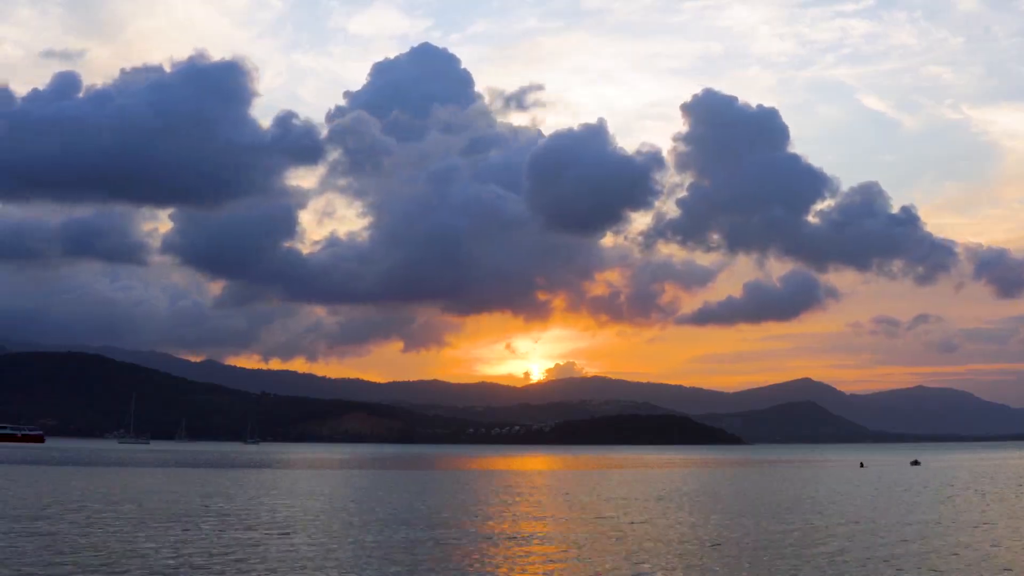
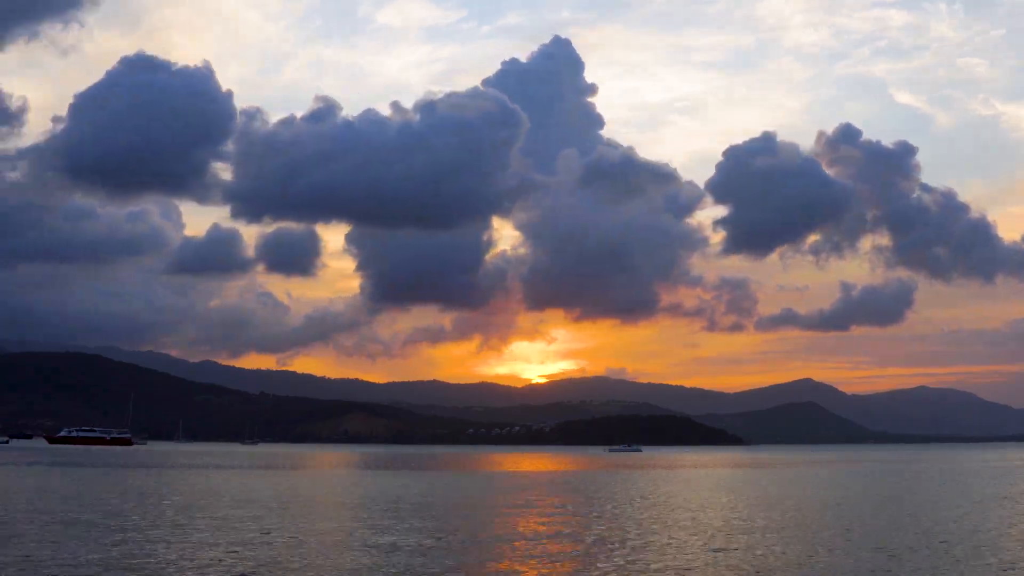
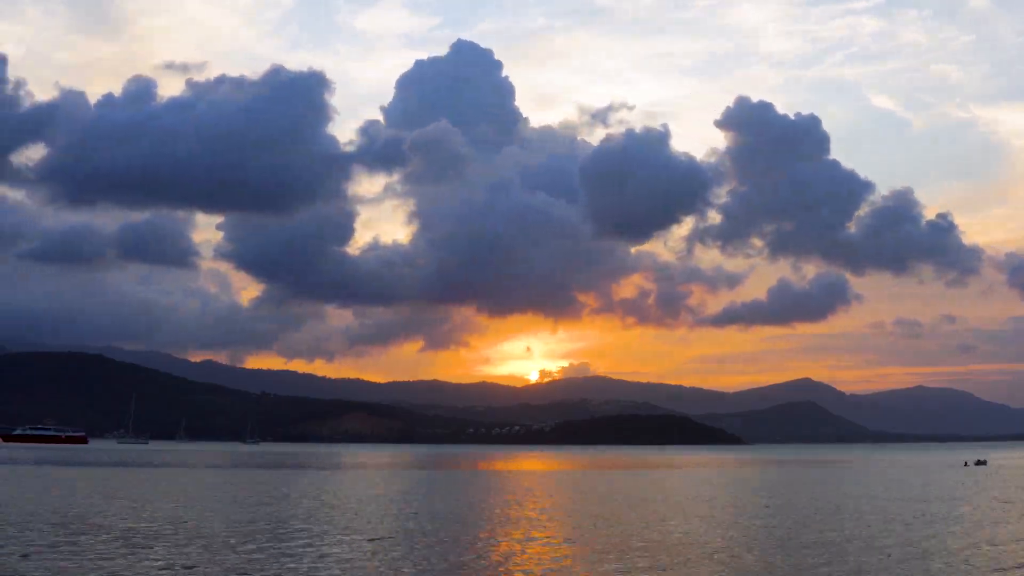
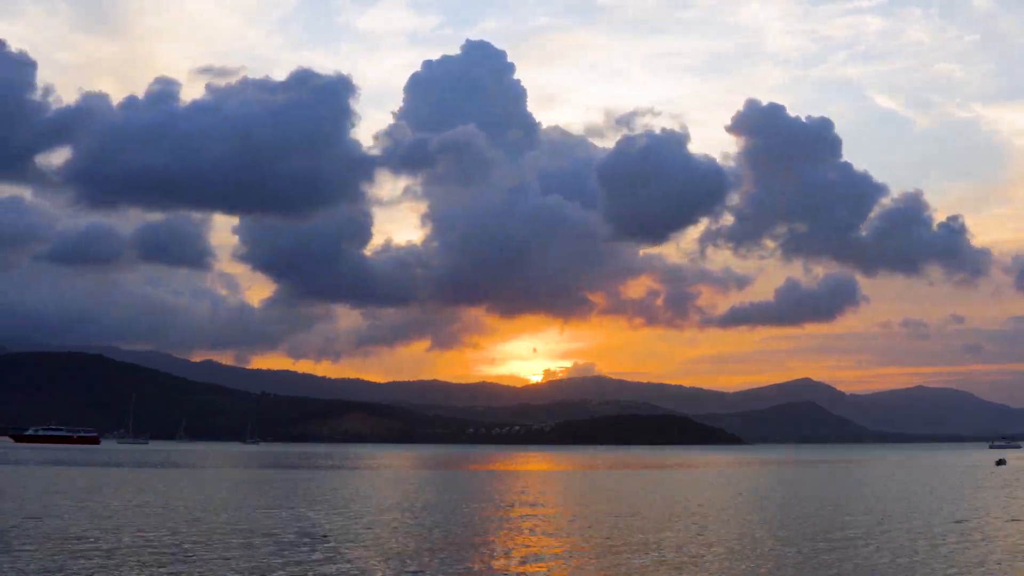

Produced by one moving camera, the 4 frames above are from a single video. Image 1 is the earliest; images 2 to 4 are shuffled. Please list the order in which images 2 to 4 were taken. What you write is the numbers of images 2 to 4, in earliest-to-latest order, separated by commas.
3, 4, 2
